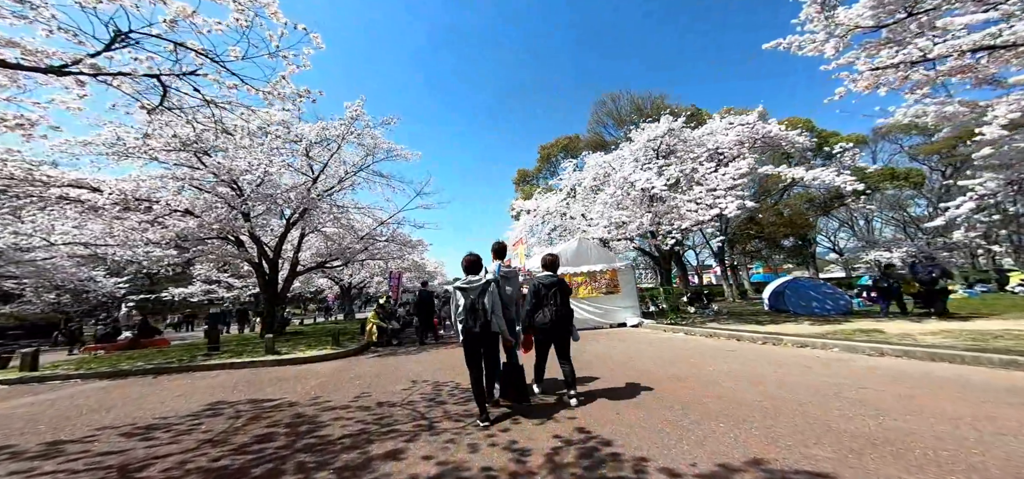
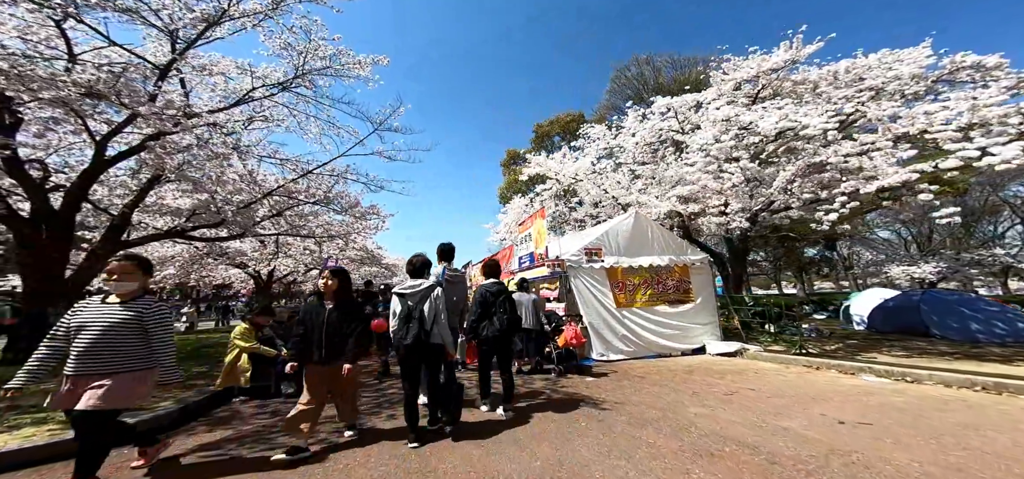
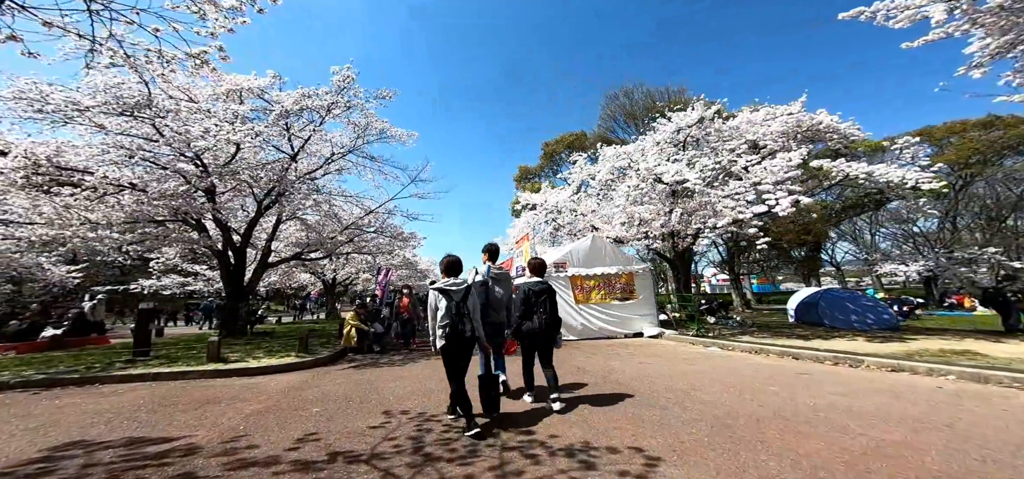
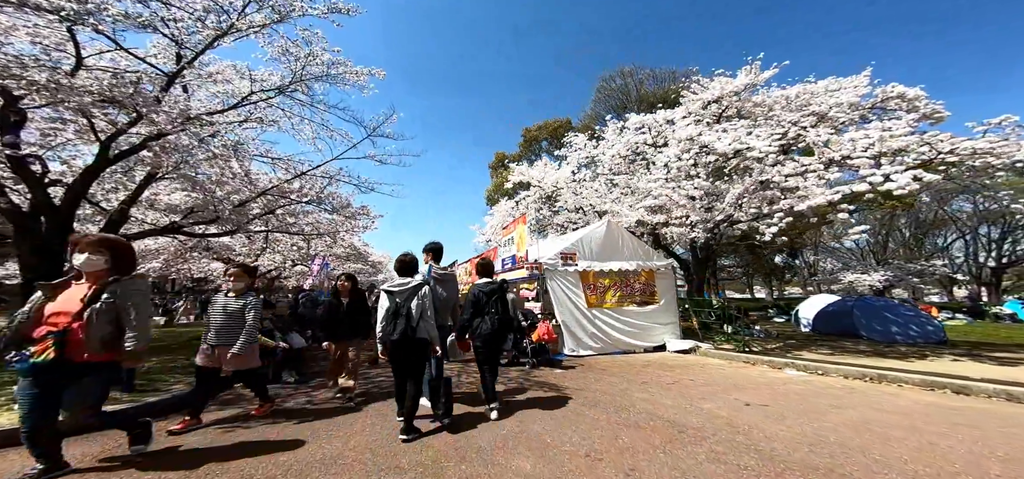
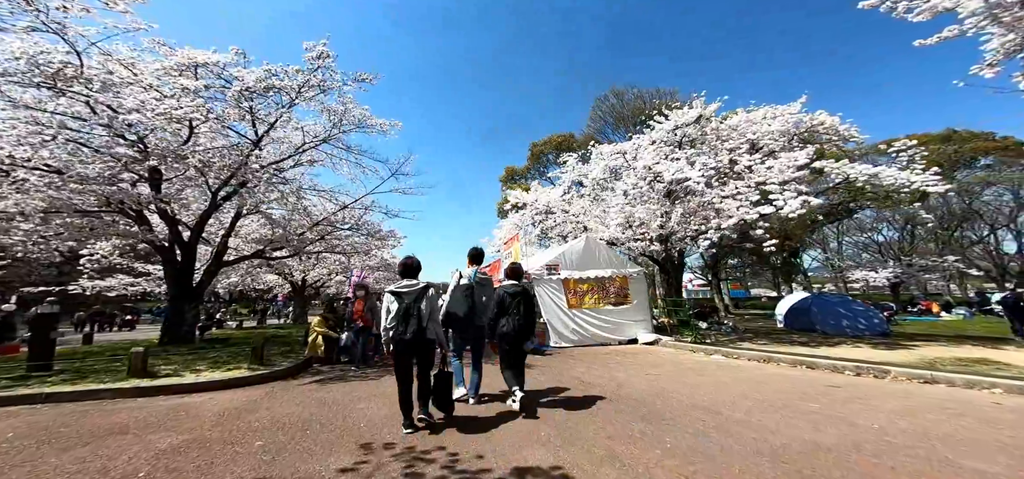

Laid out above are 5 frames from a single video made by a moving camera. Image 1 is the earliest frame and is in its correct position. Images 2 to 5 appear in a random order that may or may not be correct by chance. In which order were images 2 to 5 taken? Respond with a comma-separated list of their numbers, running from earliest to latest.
3, 5, 4, 2
